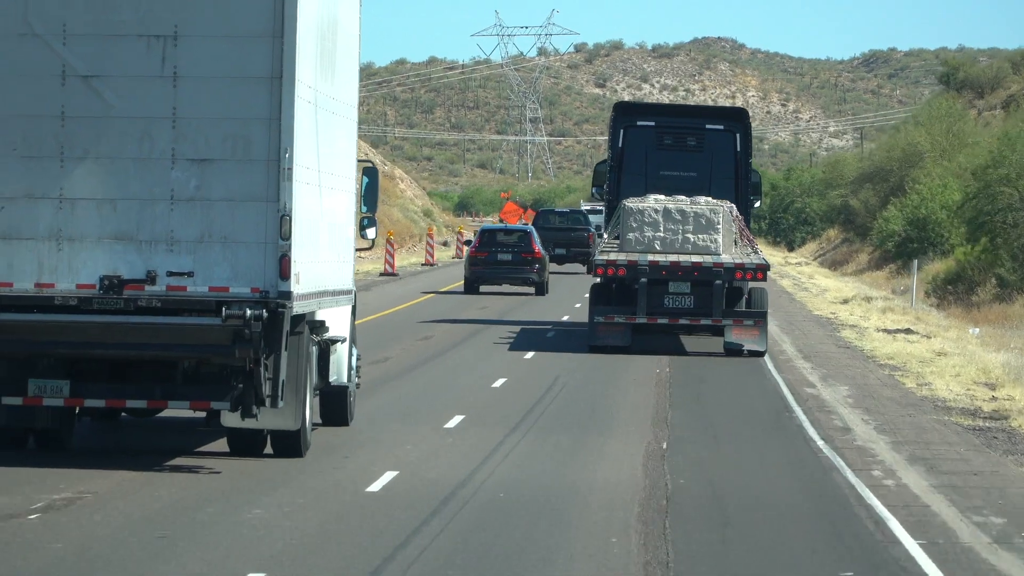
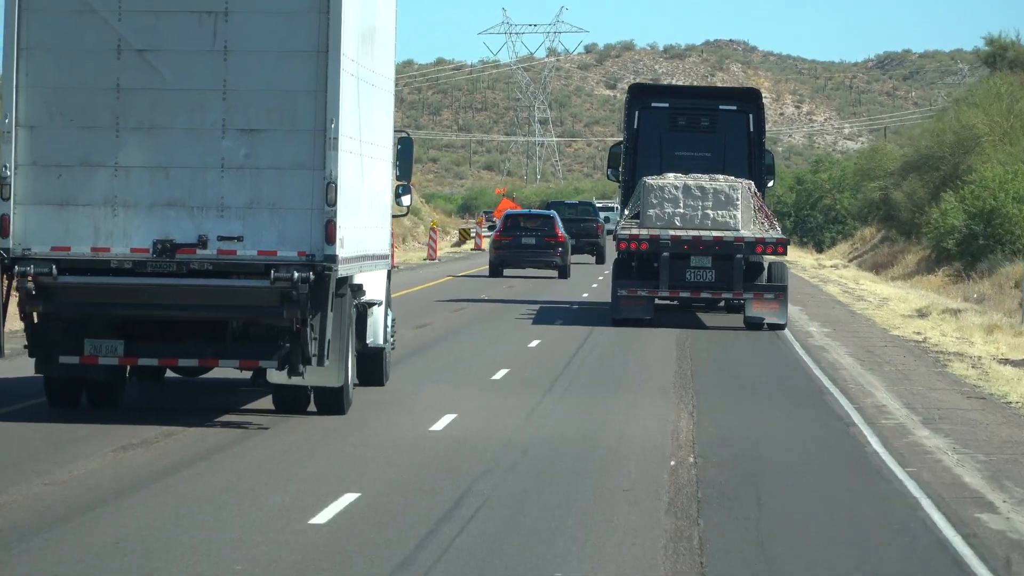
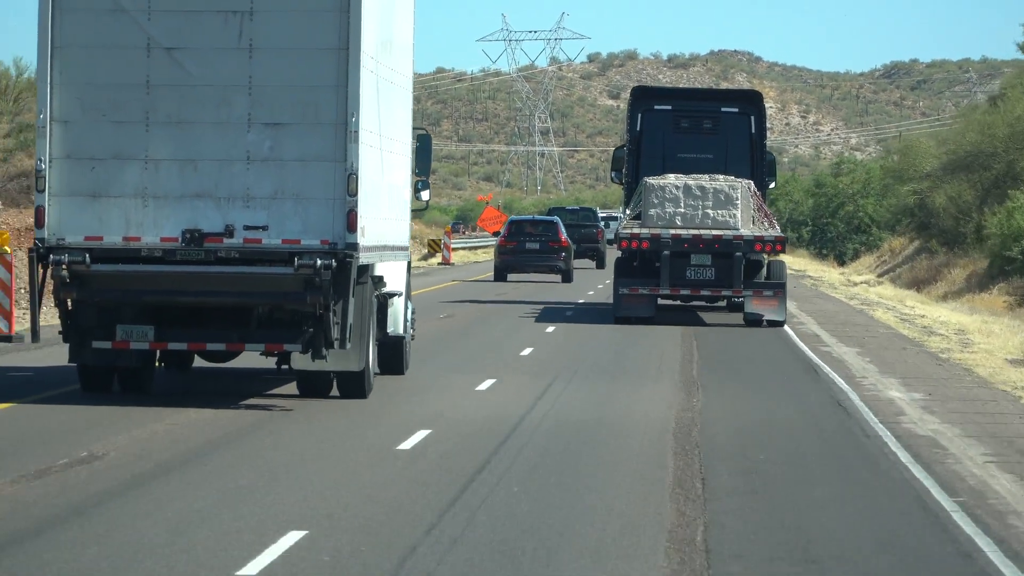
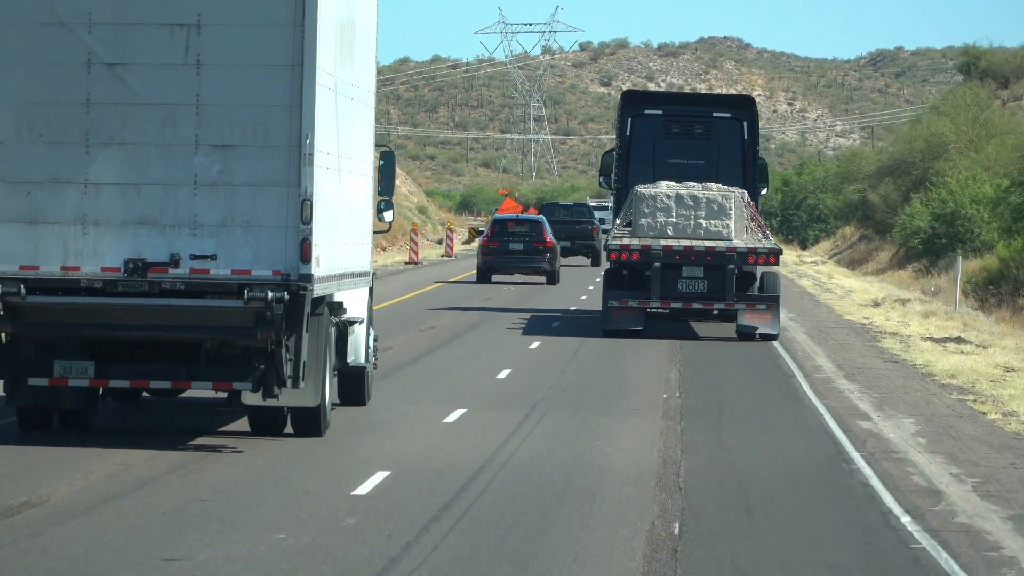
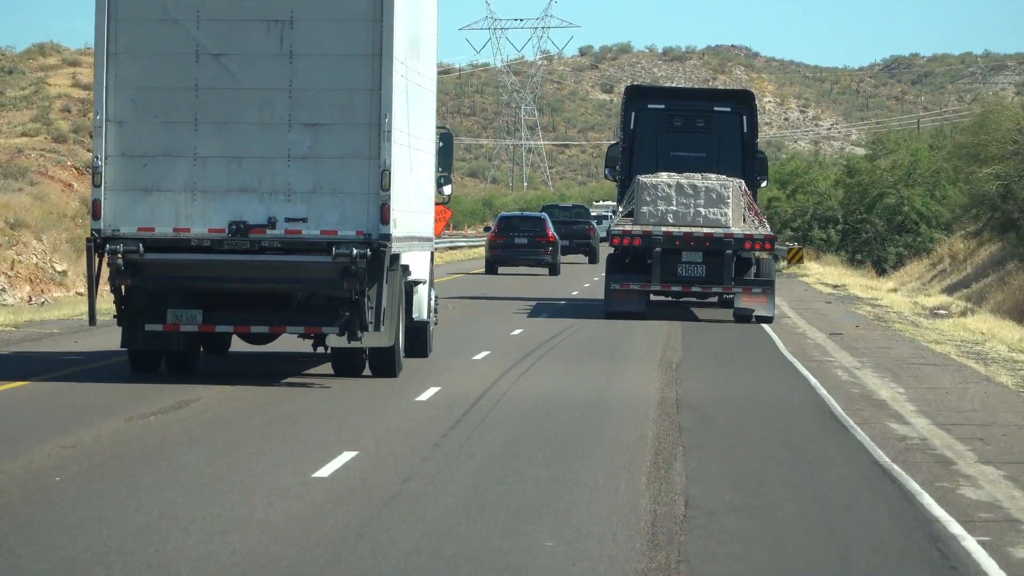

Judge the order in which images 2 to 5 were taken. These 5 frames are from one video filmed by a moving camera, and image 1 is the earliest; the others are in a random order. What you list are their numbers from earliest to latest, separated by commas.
4, 2, 3, 5
